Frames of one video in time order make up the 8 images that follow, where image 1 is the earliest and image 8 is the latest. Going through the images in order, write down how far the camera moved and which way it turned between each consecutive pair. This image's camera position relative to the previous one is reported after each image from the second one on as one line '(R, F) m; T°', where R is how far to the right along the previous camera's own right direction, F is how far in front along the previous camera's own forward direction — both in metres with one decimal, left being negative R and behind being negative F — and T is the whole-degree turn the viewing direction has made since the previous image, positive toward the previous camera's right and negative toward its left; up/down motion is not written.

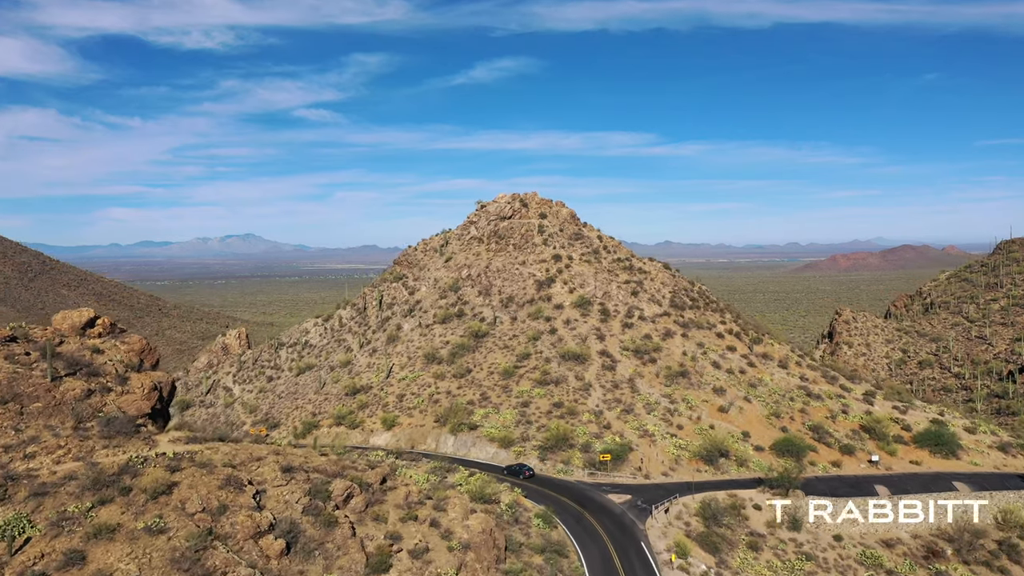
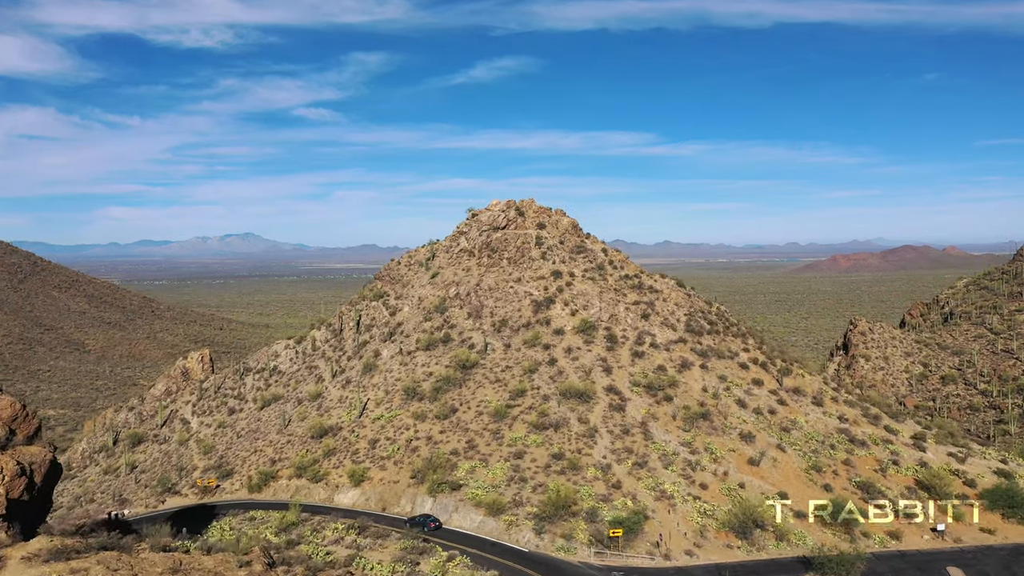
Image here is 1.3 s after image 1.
(+0.2, +3.3) m; 0°
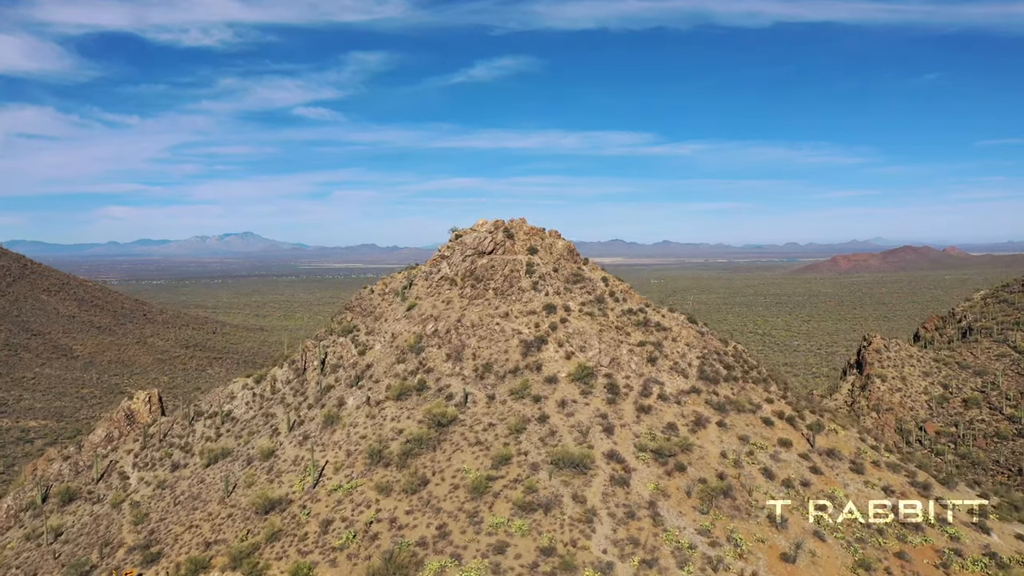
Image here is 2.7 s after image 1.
(+0.5, +3.3) m; 0°
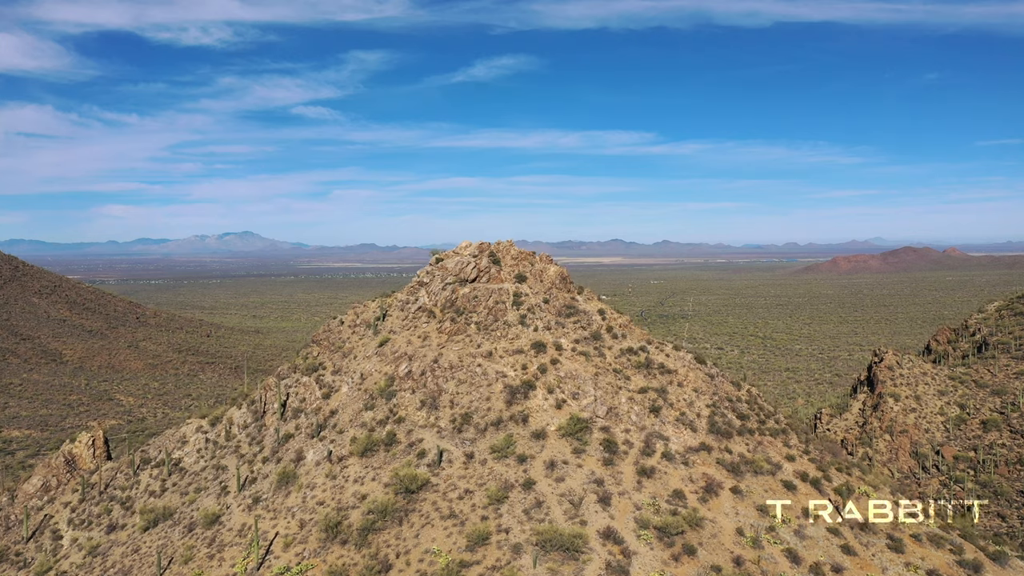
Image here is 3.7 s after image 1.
(+0.5, +2.6) m; 0°
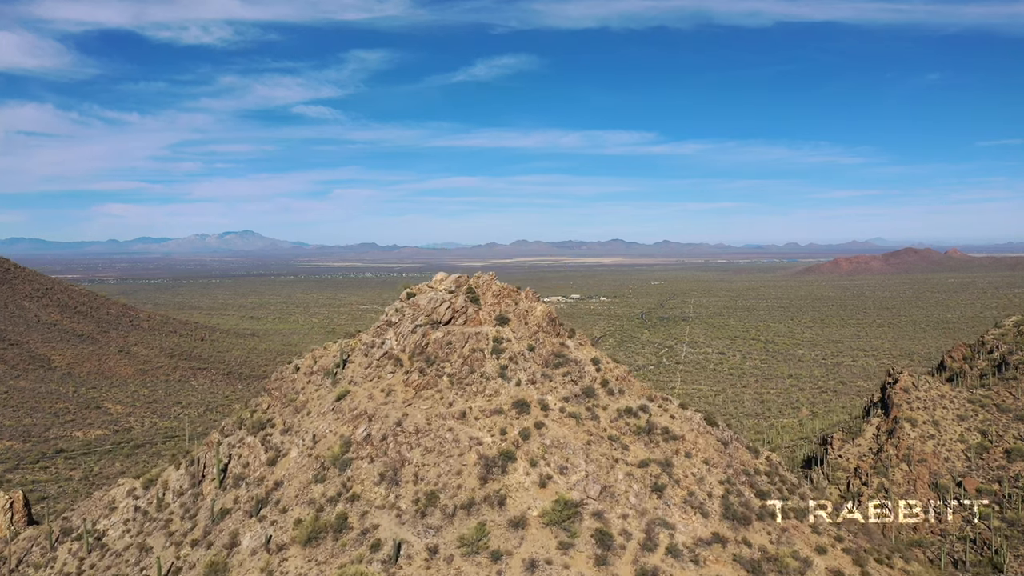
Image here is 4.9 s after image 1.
(+0.6, +2.9) m; 0°
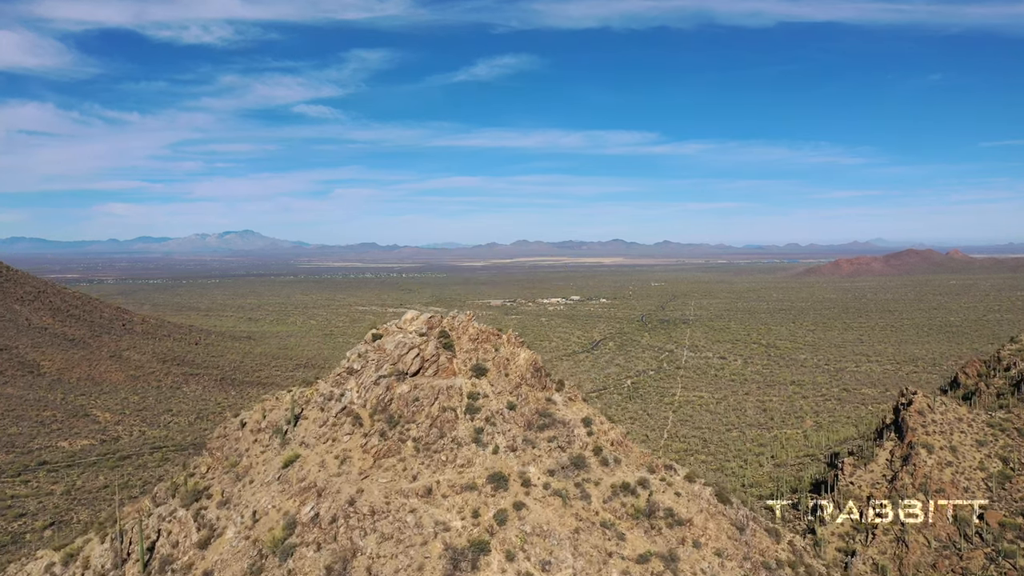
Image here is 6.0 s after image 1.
(+0.6, +2.6) m; 0°
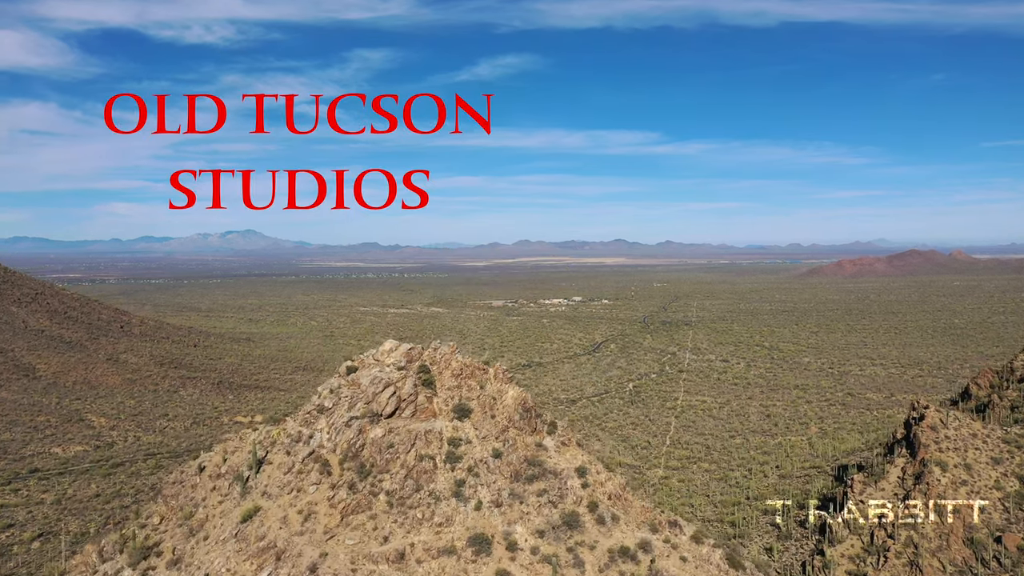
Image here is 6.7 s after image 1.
(+0.4, +1.6) m; 0°
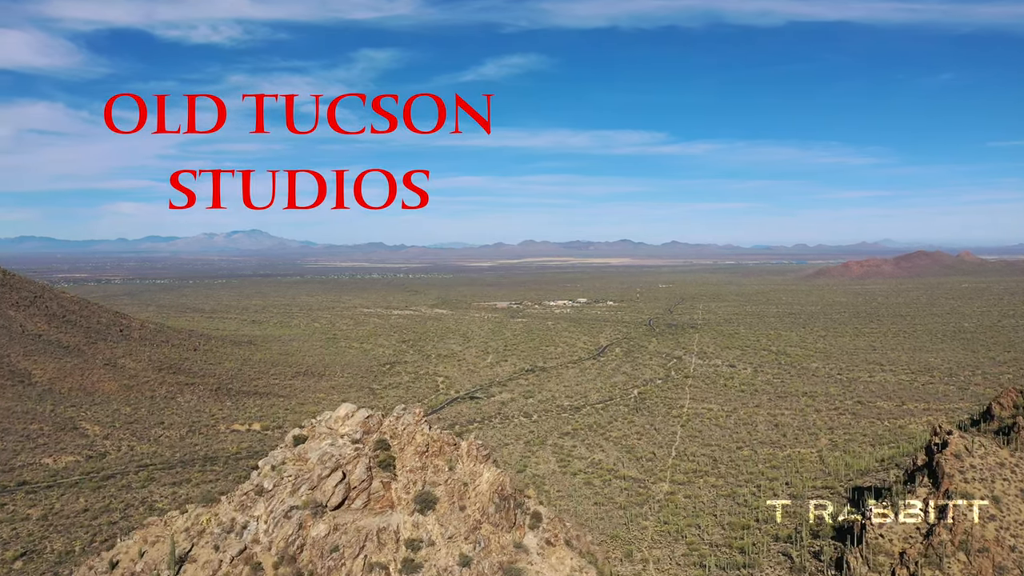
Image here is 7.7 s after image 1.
(+0.6, +2.6) m; 0°
